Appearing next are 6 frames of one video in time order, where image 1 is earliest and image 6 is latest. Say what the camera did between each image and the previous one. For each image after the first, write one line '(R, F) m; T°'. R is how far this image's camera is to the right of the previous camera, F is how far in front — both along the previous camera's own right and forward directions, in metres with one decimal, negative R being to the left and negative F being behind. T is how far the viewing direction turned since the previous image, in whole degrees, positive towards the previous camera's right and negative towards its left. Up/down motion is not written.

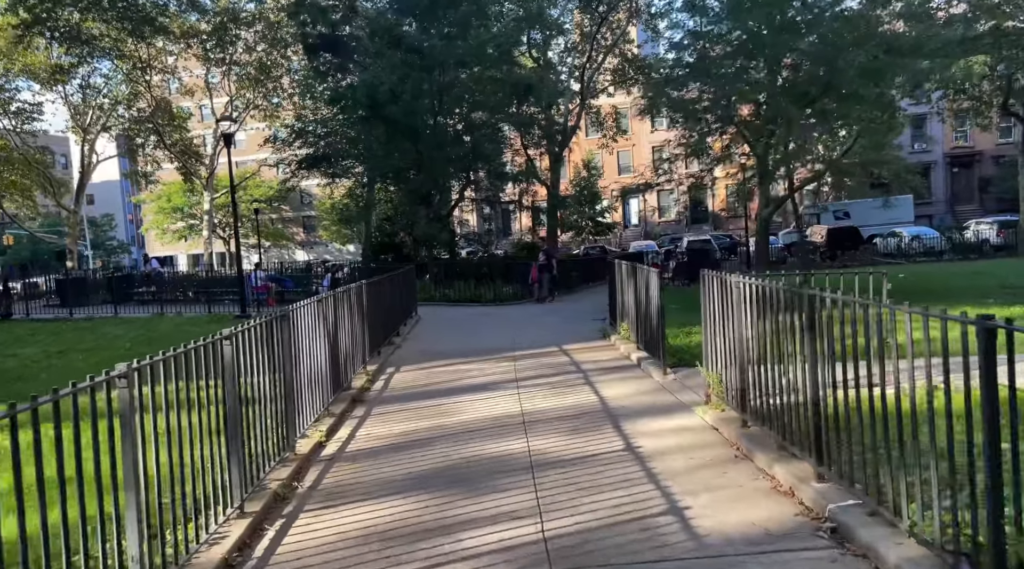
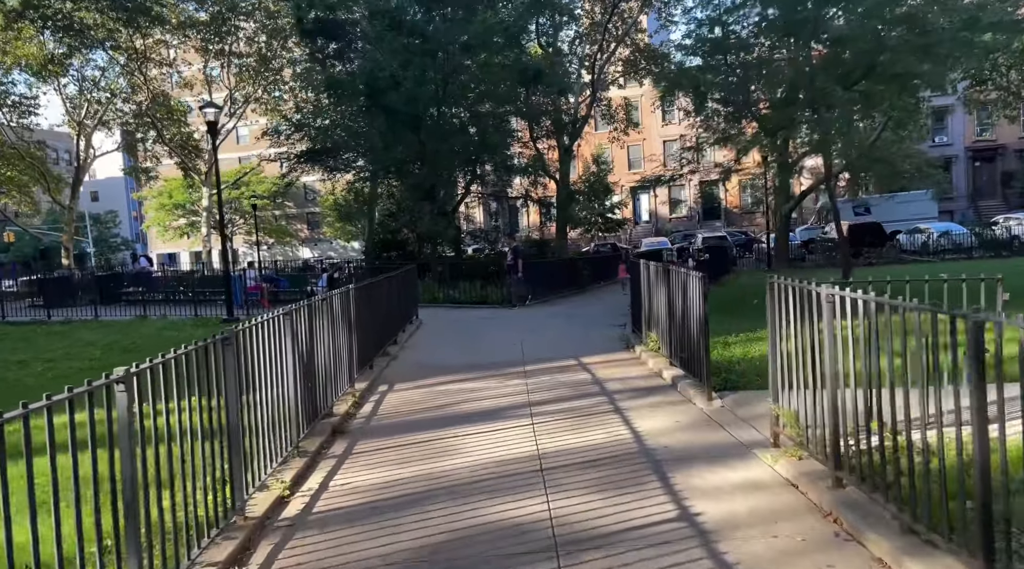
(-0.1, +1.4) m; 0°
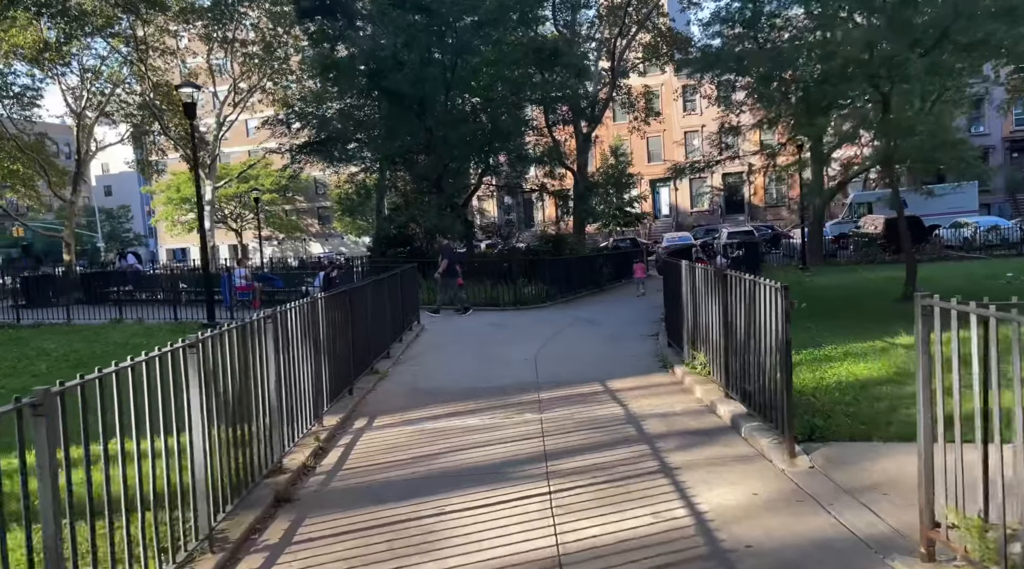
(0.0, +1.9) m; -1°
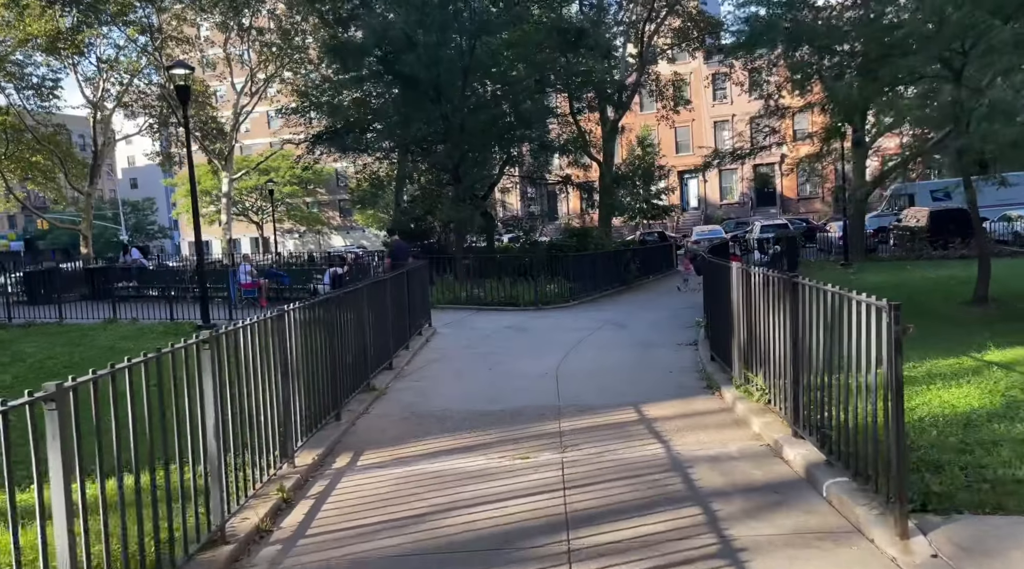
(+0.1, +1.3) m; -2°
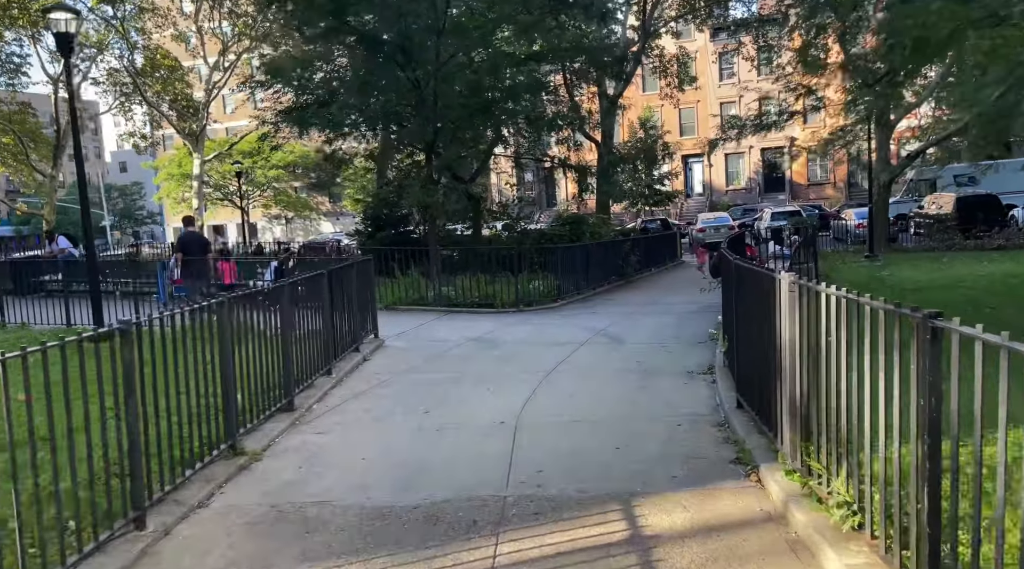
(+0.5, +2.7) m; 0°
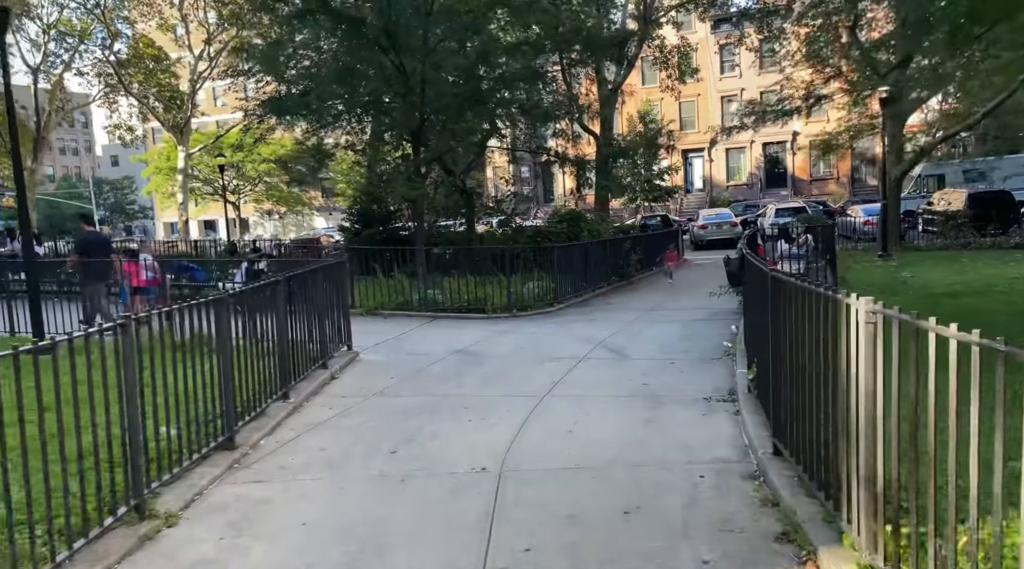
(+0.1, +1.2) m; 0°
